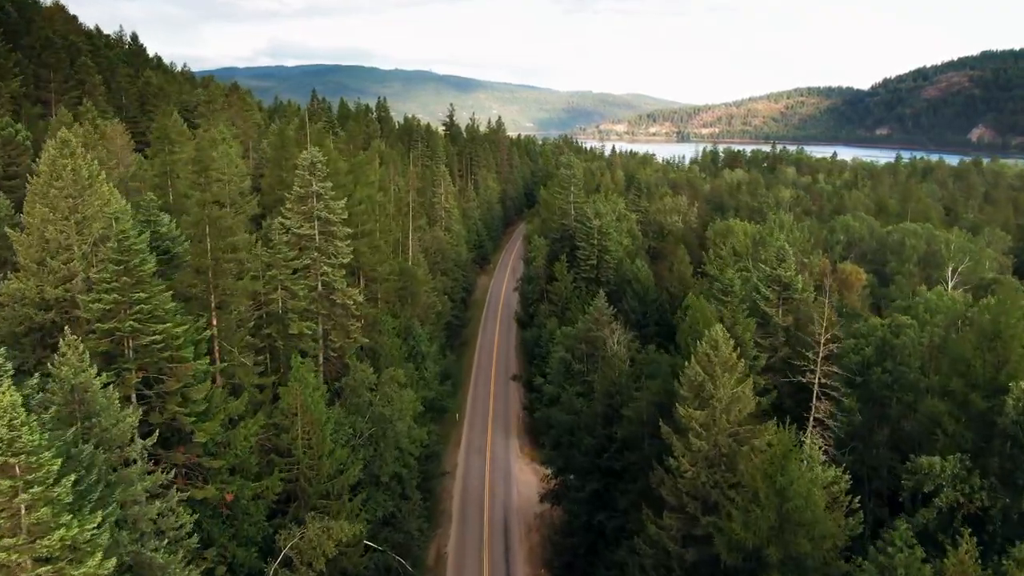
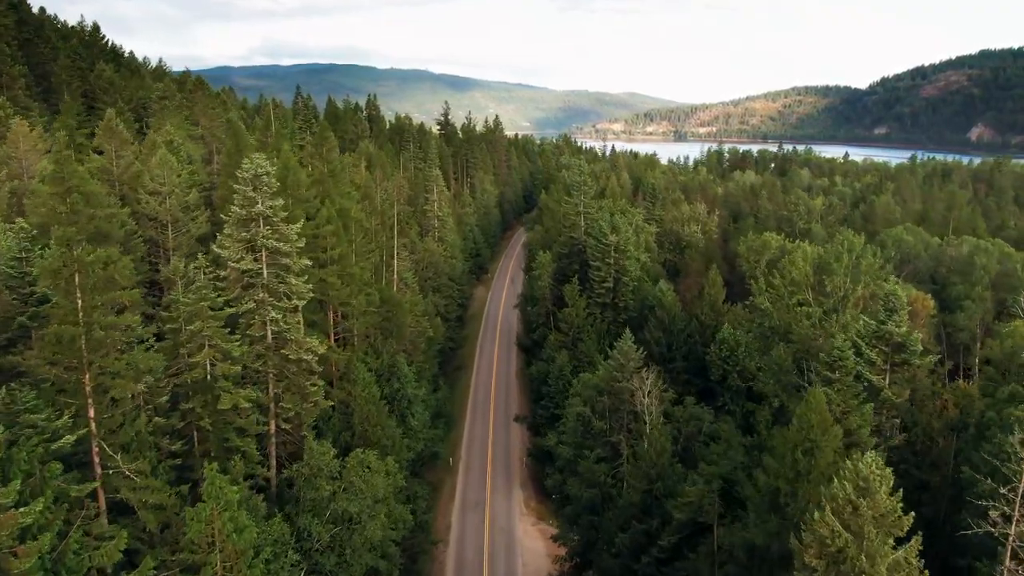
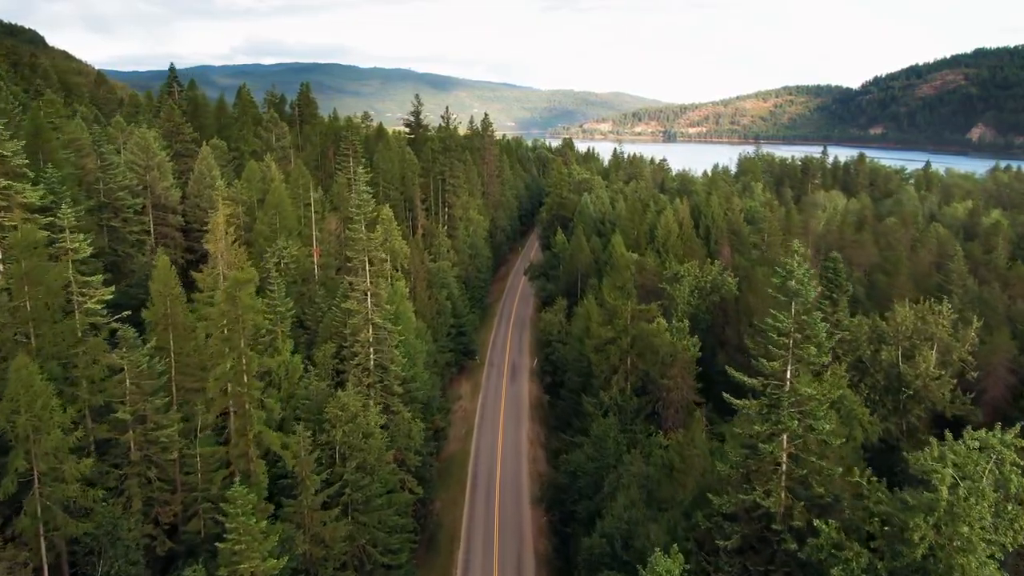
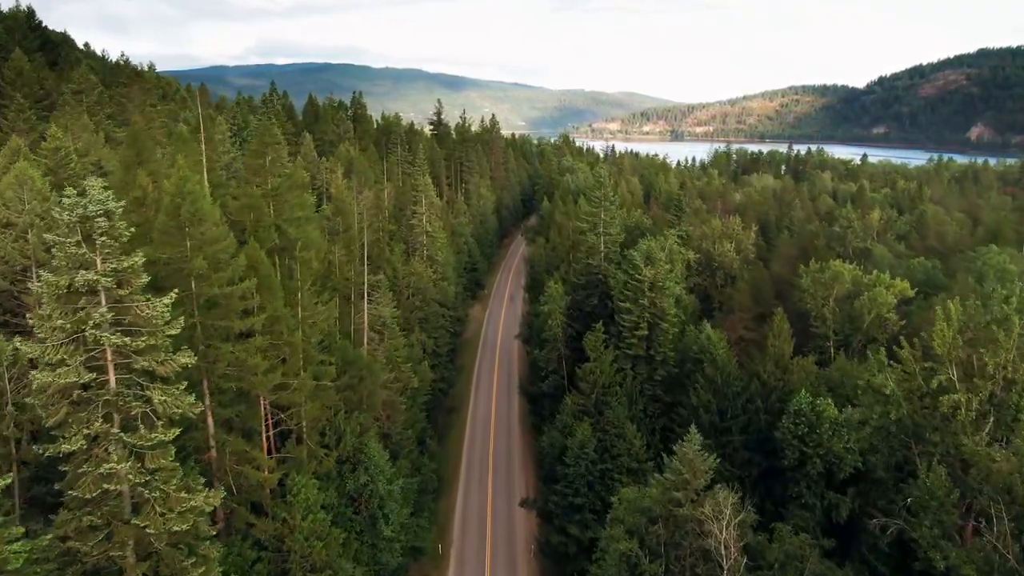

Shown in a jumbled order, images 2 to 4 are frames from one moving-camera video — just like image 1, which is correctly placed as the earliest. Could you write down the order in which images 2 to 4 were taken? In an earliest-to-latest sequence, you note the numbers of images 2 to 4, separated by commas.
2, 4, 3
